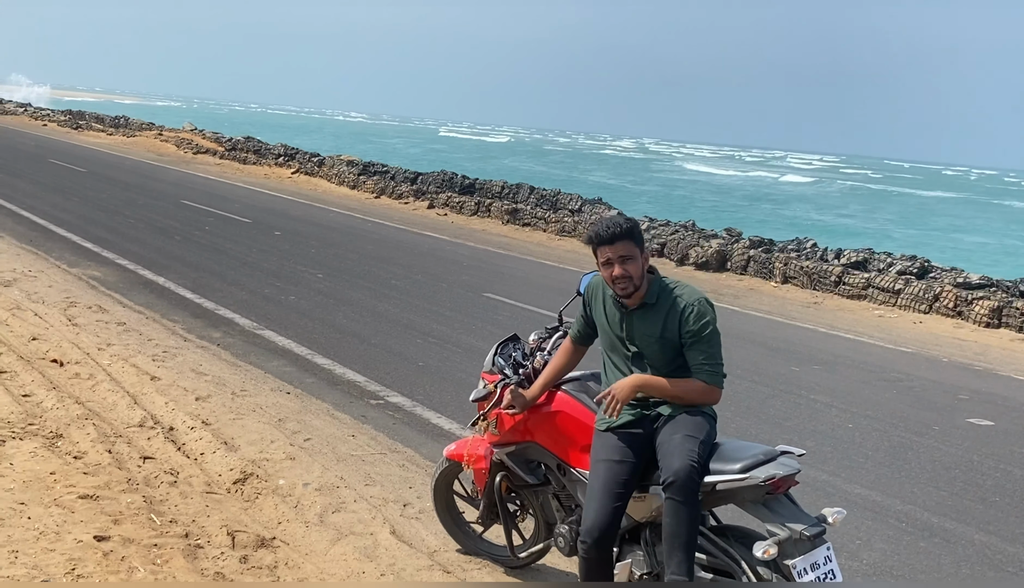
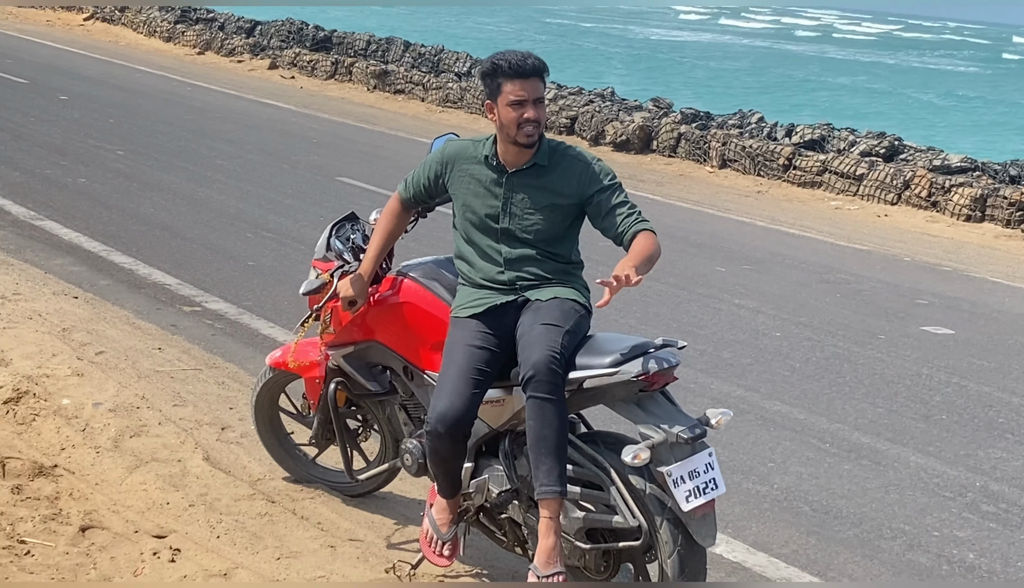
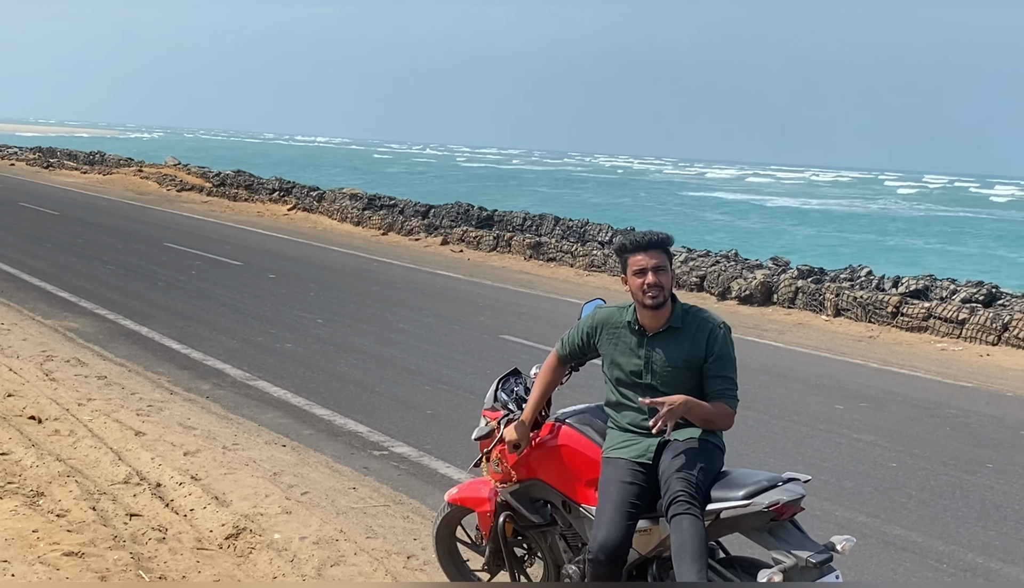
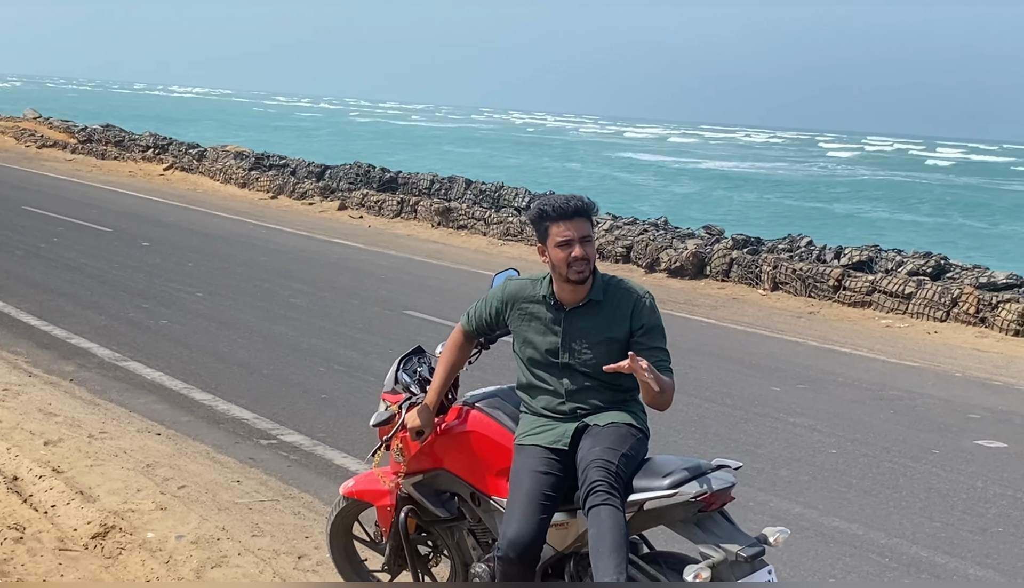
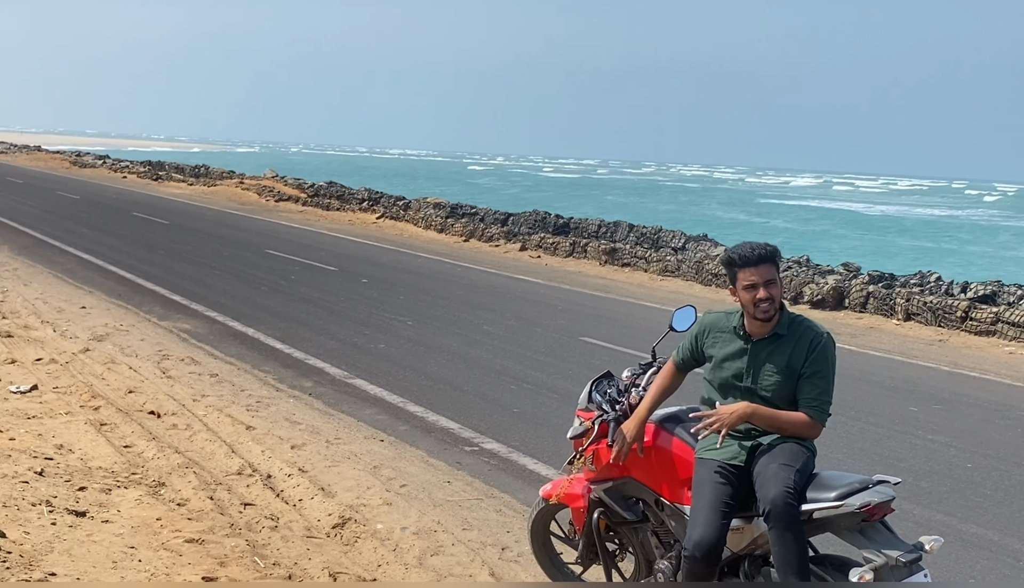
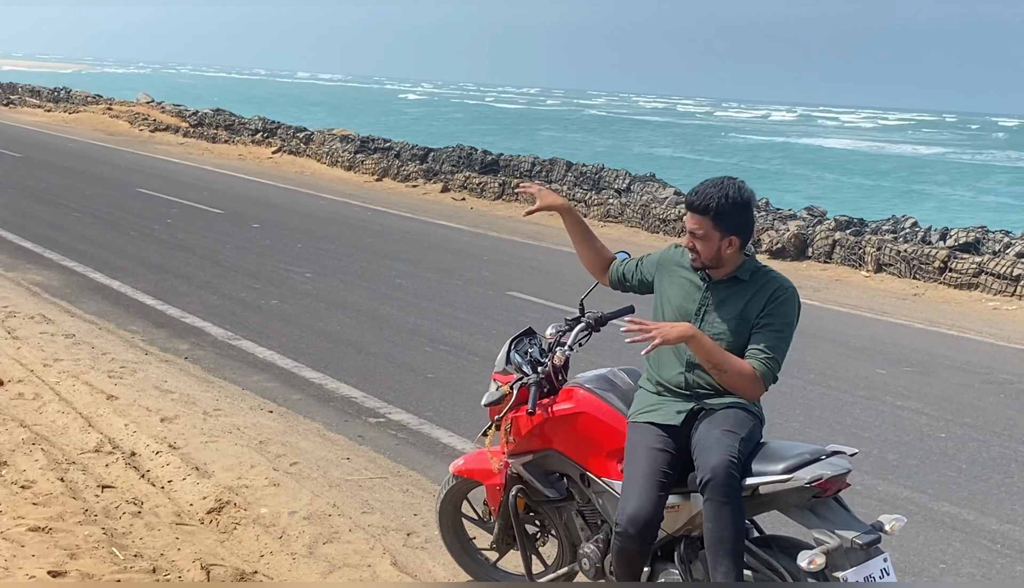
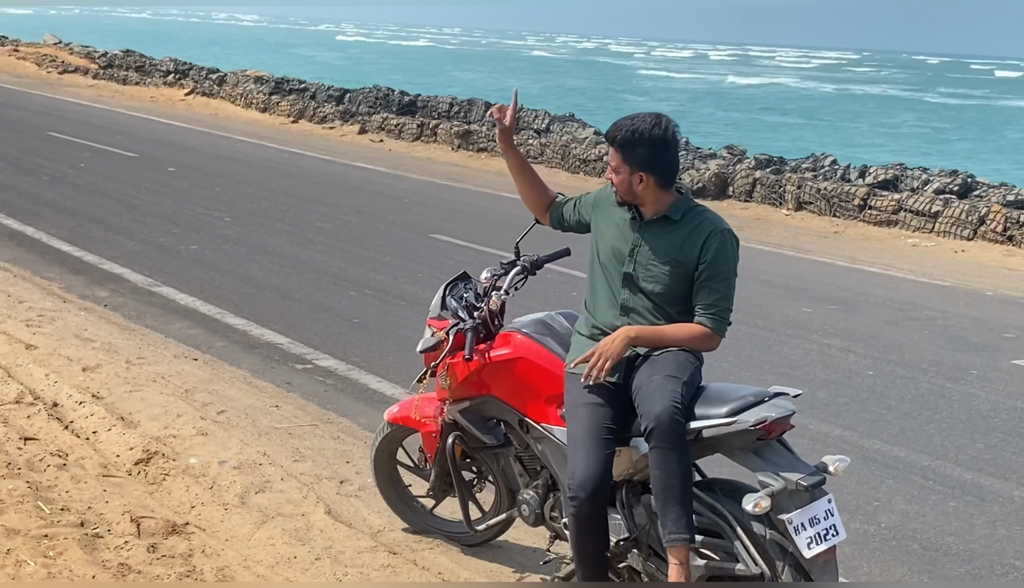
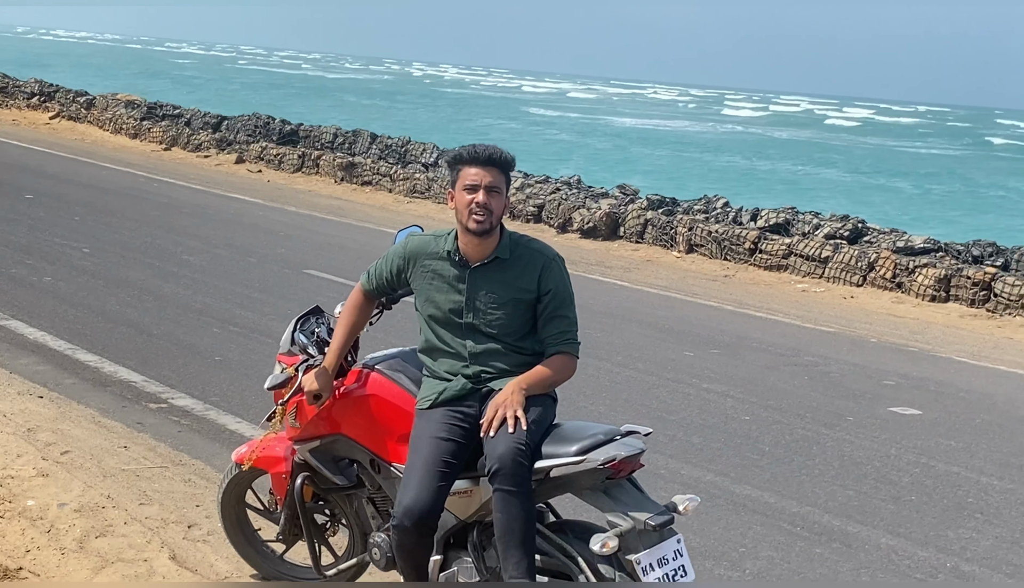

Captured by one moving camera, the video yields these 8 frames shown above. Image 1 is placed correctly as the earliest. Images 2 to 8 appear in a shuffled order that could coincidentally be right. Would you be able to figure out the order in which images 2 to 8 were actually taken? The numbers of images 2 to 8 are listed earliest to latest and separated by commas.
7, 6, 5, 3, 4, 8, 2
